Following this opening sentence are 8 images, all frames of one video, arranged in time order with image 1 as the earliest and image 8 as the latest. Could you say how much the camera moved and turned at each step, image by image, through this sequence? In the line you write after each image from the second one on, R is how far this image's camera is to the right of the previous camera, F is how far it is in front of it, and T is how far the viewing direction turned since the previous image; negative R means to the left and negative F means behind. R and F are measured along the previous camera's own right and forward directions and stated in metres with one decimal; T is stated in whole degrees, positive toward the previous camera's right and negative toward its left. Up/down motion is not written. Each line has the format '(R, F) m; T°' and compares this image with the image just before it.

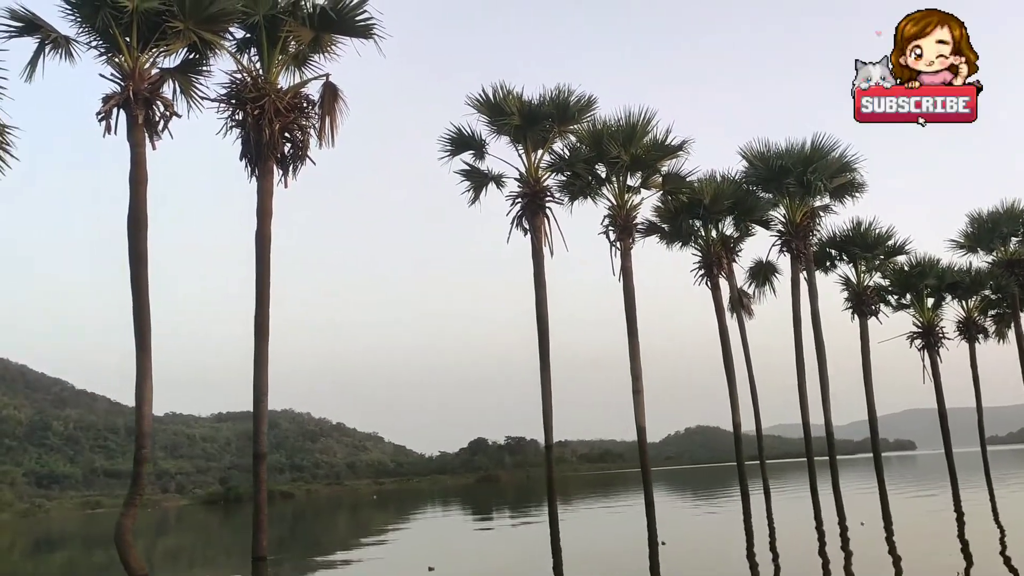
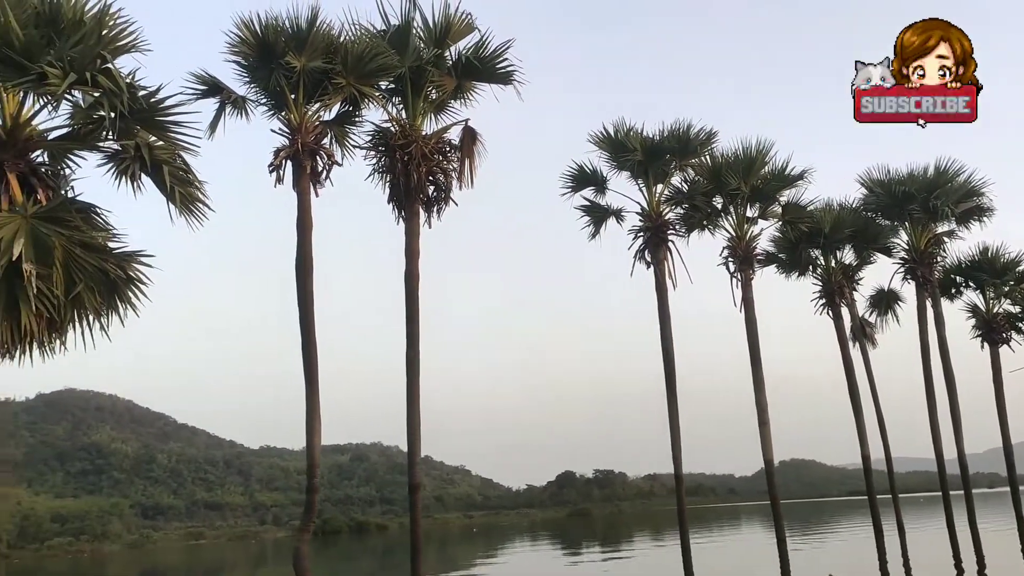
(-0.8, -0.4) m; -5°
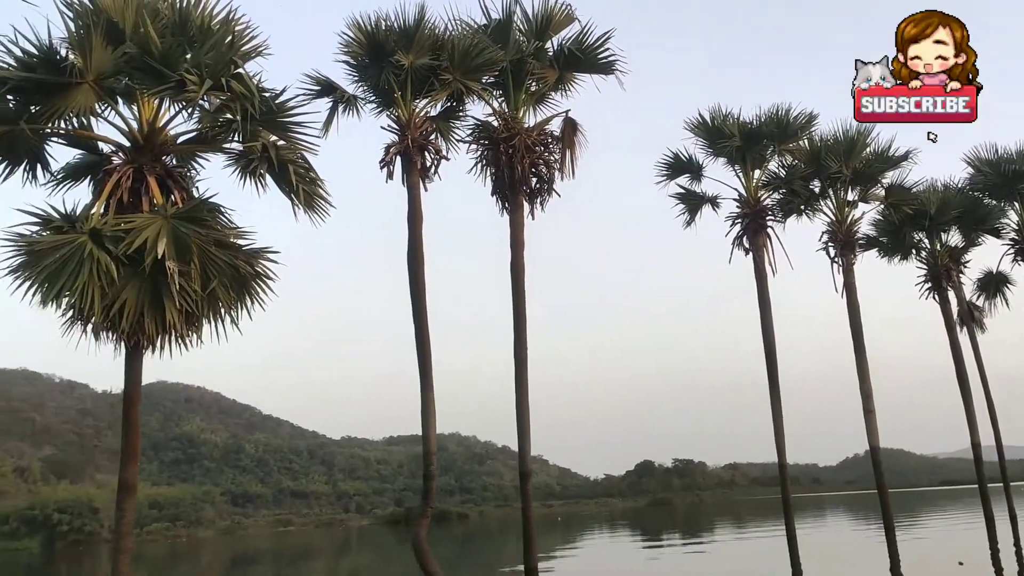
(-0.5, -0.1) m; -5°
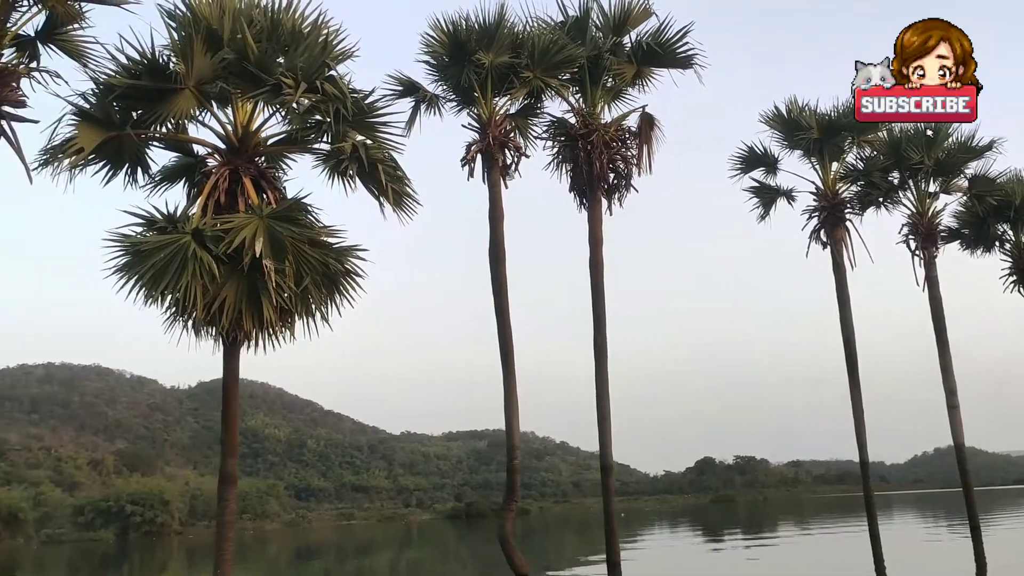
(-0.3, -0.1) m; -4°
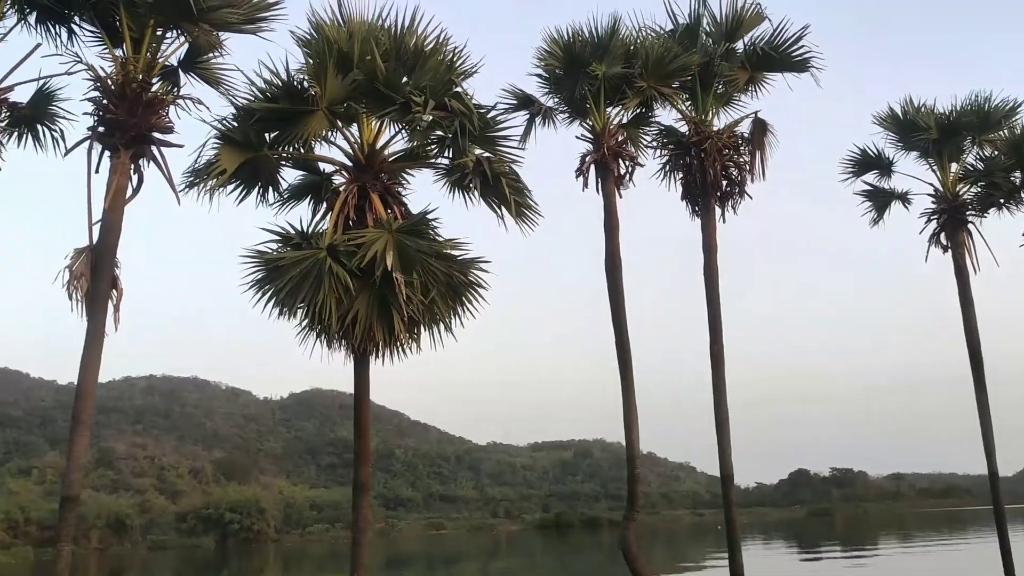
(-0.5, -0.1) m; -5°
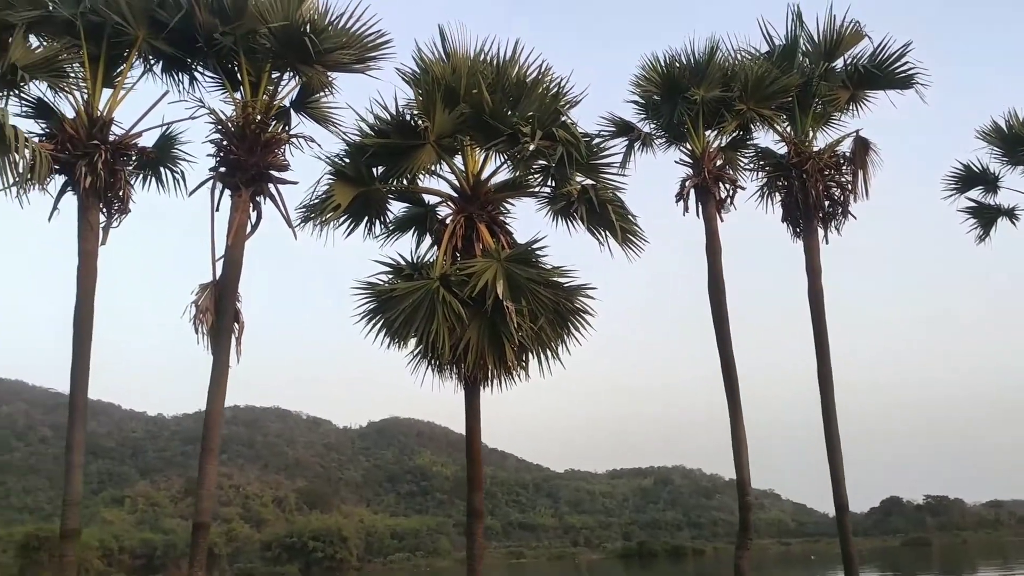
(-0.4, -0.1) m; -5°
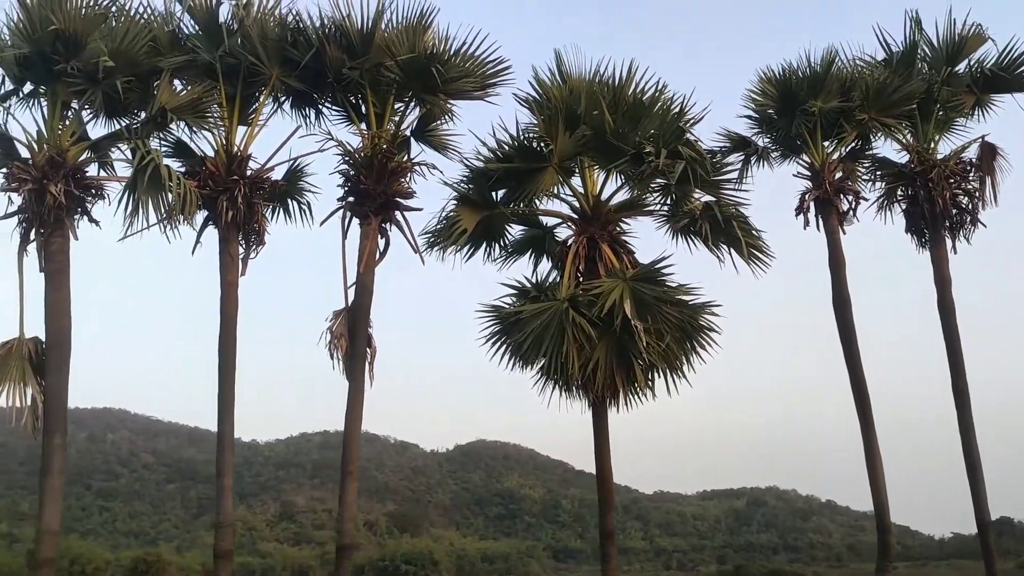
(-0.5, -0.1) m; -5°
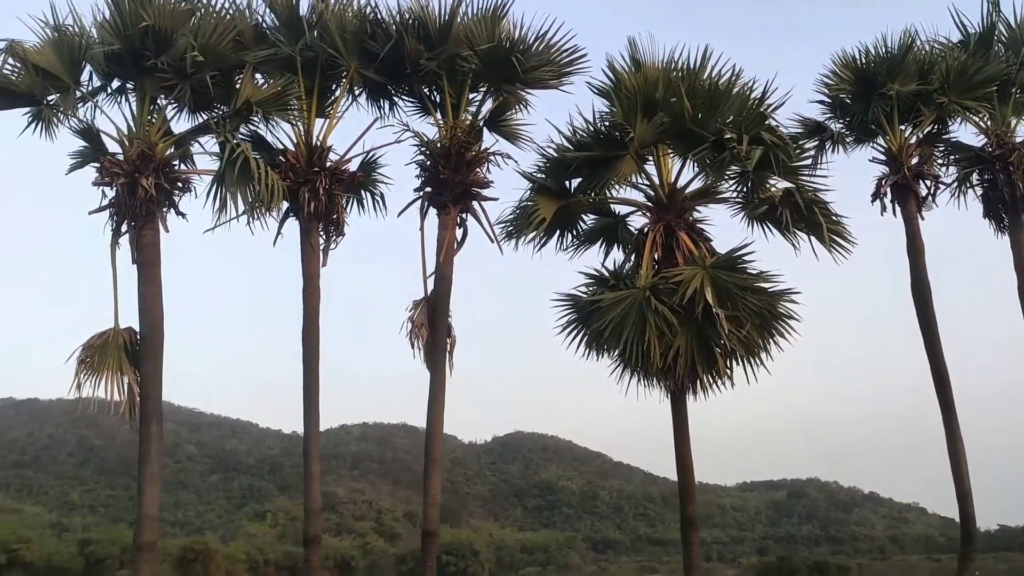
(-0.5, 0.0) m; -2°
